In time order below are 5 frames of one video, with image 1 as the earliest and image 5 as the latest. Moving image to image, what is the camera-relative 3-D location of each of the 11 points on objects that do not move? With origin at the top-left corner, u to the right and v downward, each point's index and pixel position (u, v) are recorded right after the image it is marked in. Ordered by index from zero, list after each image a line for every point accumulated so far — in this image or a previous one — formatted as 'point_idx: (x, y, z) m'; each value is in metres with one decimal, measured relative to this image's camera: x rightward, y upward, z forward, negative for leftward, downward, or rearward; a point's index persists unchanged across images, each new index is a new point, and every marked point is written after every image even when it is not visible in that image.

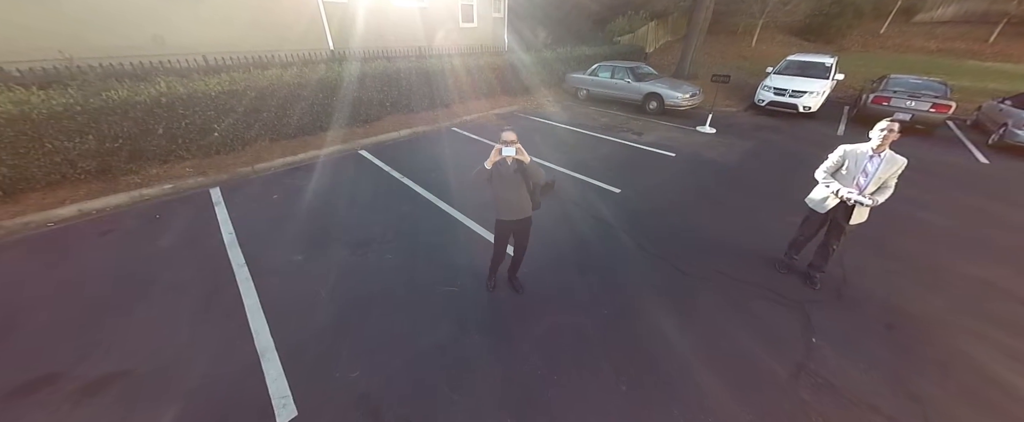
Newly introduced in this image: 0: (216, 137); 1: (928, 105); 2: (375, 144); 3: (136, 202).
0: (-4.7, +1.2, +5.3) m
1: (+9.5, +2.4, +7.4) m
2: (-2.7, +1.3, +6.5) m
3: (-5.0, +0.1, +4.3) m
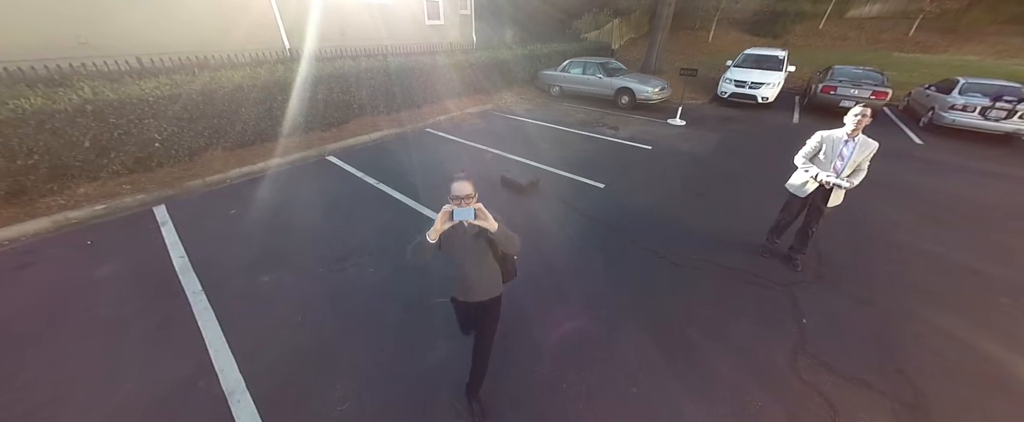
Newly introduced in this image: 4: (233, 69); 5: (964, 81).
0: (-5.1, +0.9, +4.7) m
1: (+8.9, +2.9, +8.0) m
2: (-3.1, +1.1, +6.1) m
3: (-5.2, -0.2, +3.7) m
4: (-5.0, +2.5, +5.9) m
5: (+10.5, +3.0, +7.5) m
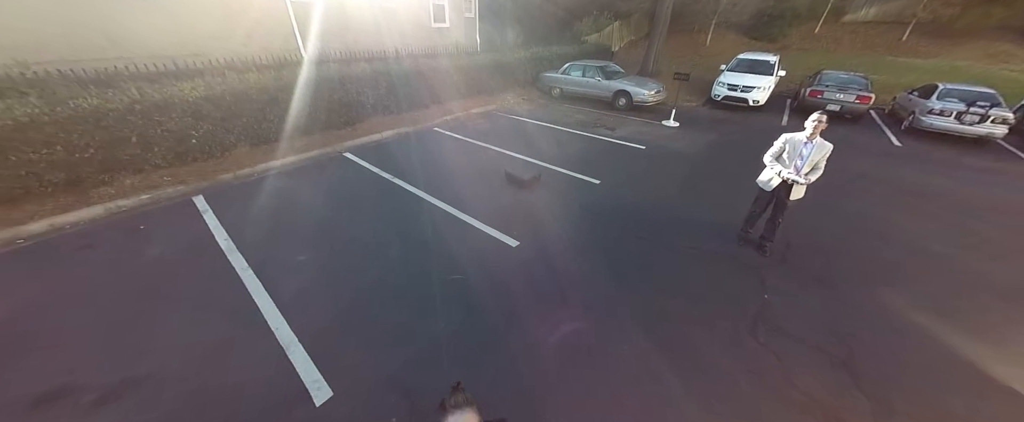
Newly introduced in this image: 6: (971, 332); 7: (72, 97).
0: (-5.0, +1.0, +5.2) m
1: (+8.9, +3.0, +8.5) m
2: (-3.1, +1.3, +6.5) m
3: (-5.1, 0.0, +4.2) m
4: (-4.9, +2.7, +6.3) m
5: (+10.5, +3.0, +7.9) m
6: (+4.2, -1.1, +3.0) m
7: (-5.8, +1.5, +4.3) m
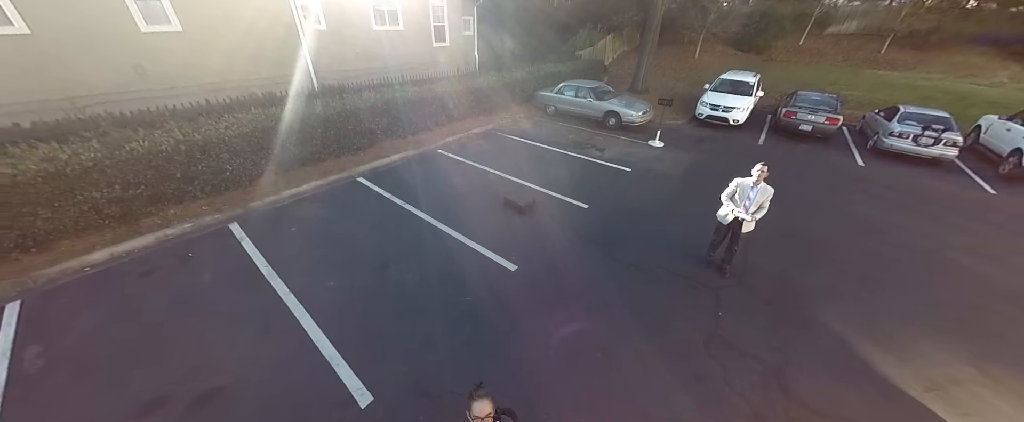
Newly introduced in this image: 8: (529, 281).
0: (-5.0, +0.6, +5.8) m
1: (+8.9, +2.6, +9.2) m
2: (-3.1, +0.9, +7.2) m
3: (-5.2, -0.5, +4.8) m
4: (-4.9, +2.3, +6.9) m
5: (+10.5, +2.7, +8.6) m
6: (+4.2, -1.5, +3.7) m
7: (-5.8, +1.1, +4.9) m
8: (+0.2, -1.0, +4.6) m
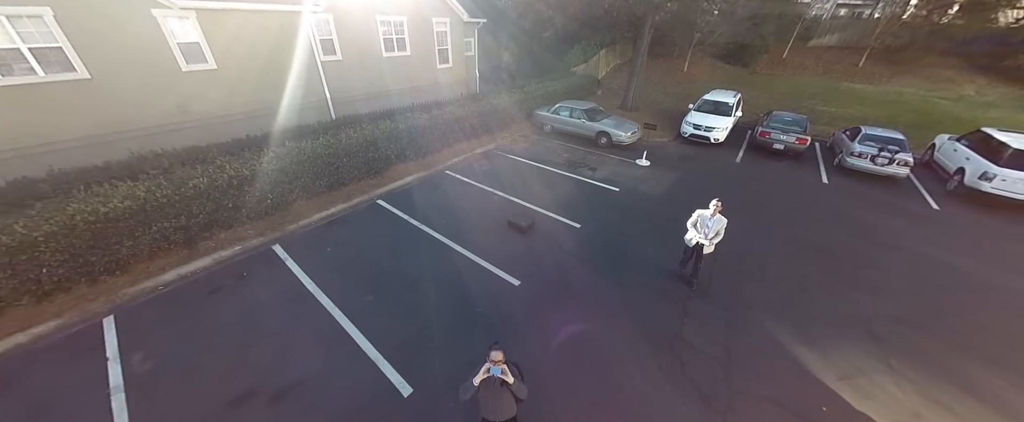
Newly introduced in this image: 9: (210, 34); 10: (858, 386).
0: (-5.0, +0.2, +6.6) m
1: (+8.9, +2.3, +10.2) m
2: (-3.1, +0.4, +8.0) m
3: (-5.1, -0.9, +5.7) m
4: (-4.9, +1.8, +7.8) m
5: (+10.5, +2.4, +9.6) m
6: (+4.3, -1.9, +4.6) m
7: (-5.7, +0.6, +5.7) m
8: (+0.3, -1.4, +5.5) m
9: (-8.6, +5.0, +9.4) m
10: (+4.3, -2.2, +4.0) m
